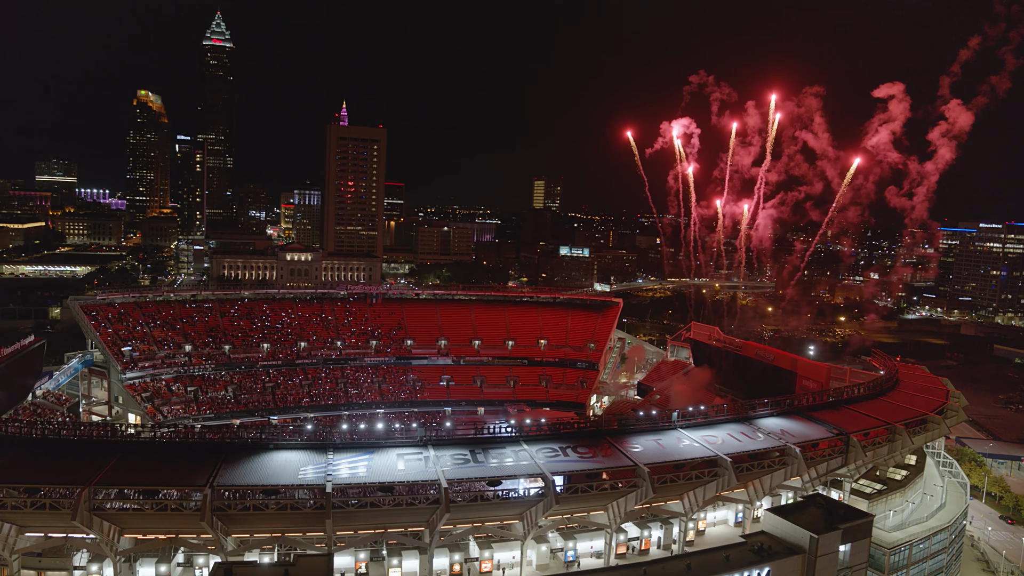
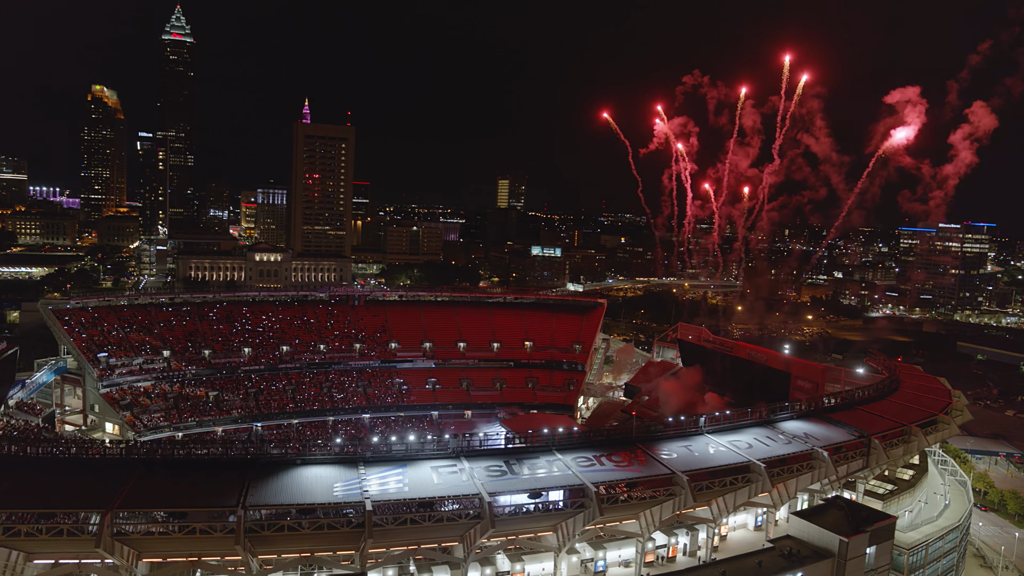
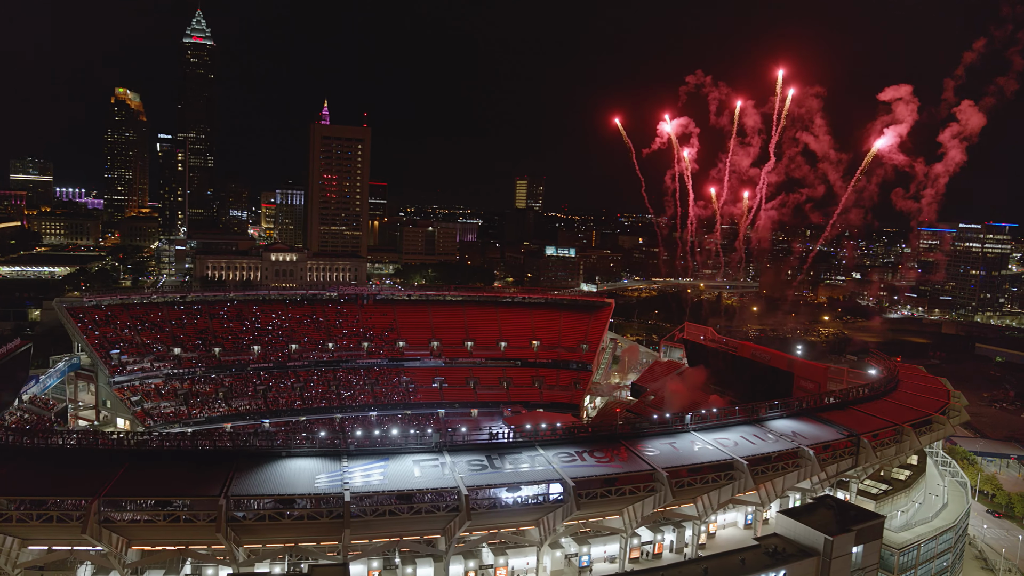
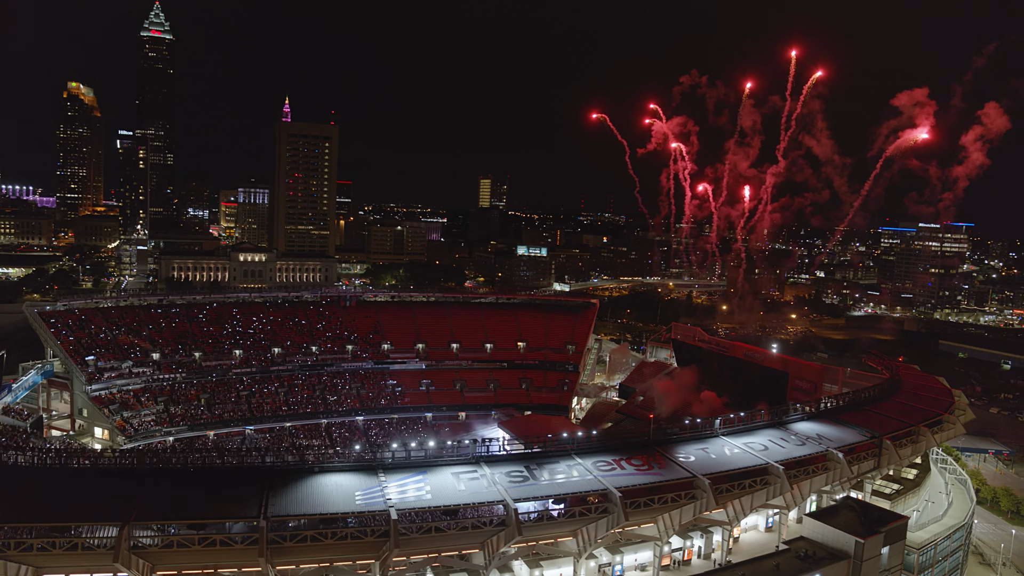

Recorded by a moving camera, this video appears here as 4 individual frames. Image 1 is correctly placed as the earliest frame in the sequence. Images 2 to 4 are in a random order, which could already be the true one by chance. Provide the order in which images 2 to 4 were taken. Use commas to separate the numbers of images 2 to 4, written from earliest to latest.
3, 2, 4
